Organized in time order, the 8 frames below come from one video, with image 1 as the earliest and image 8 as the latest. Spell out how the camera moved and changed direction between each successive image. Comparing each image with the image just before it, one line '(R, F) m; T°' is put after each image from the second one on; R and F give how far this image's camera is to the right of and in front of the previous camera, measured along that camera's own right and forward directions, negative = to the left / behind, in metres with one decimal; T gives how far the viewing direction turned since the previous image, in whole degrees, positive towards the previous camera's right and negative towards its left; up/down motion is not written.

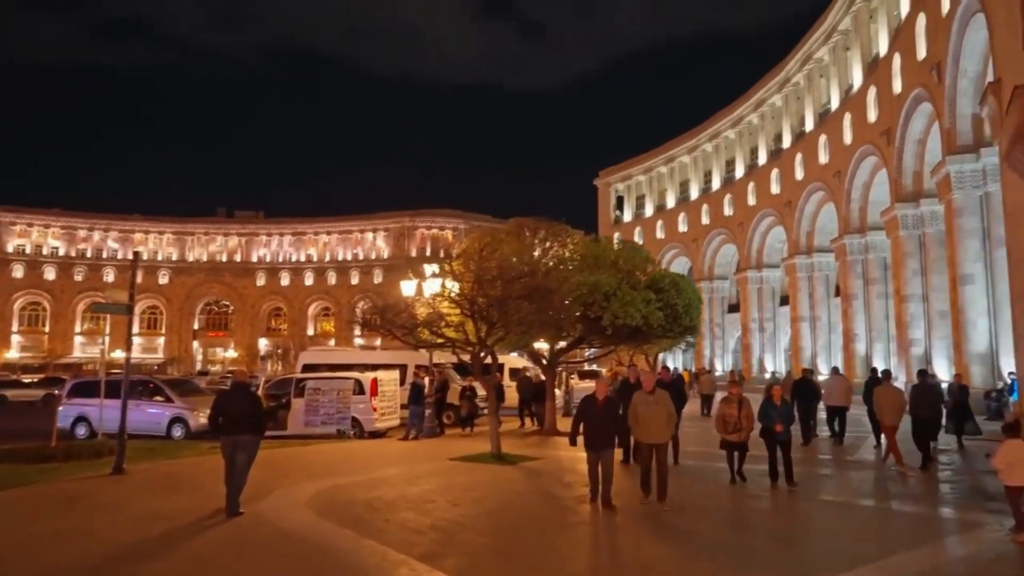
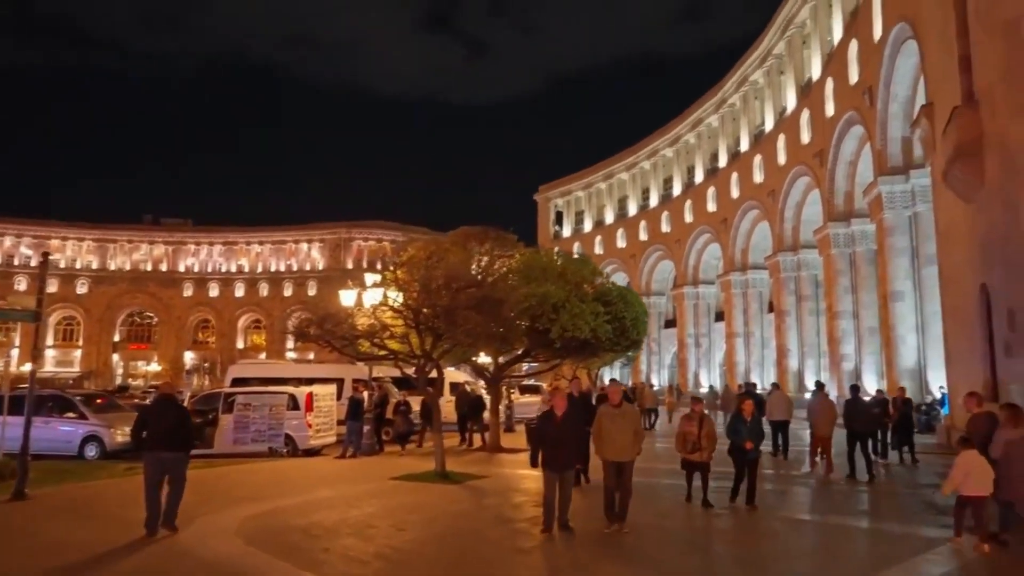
(-0.2, +0.5) m; +5°
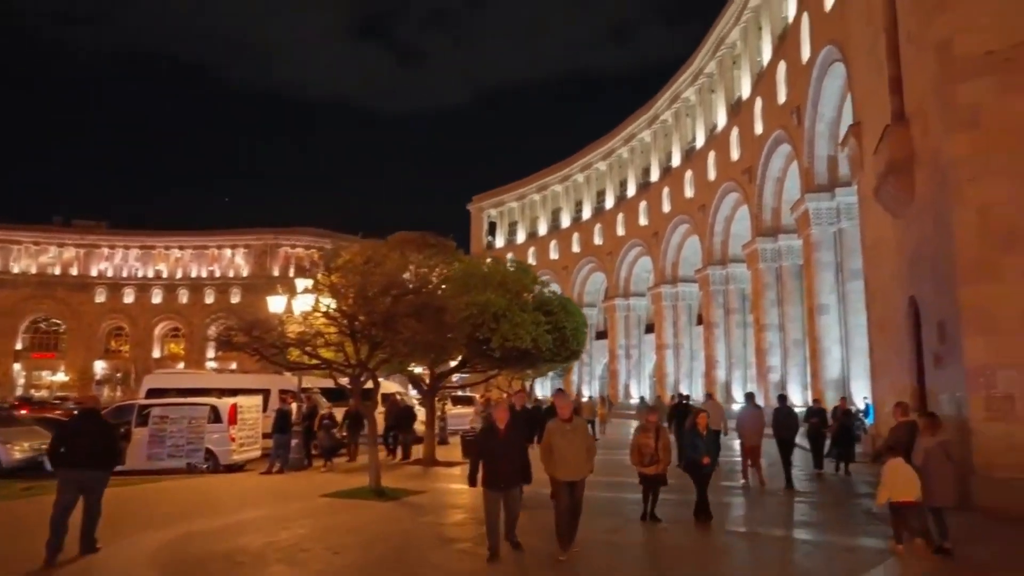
(-0.2, +0.4) m; +6°
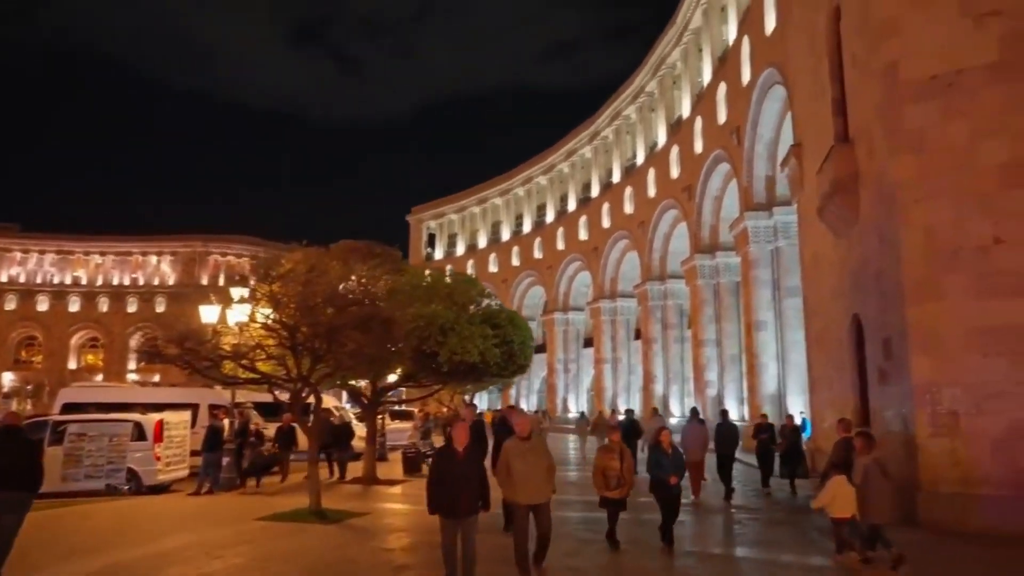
(-0.2, +0.3) m; +5°
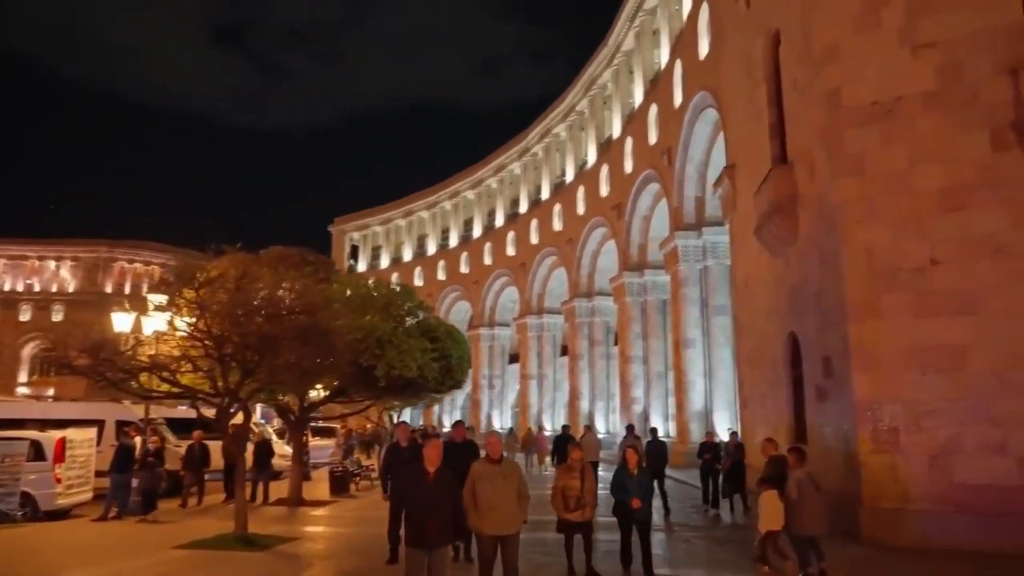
(-0.3, +0.4) m; +6°
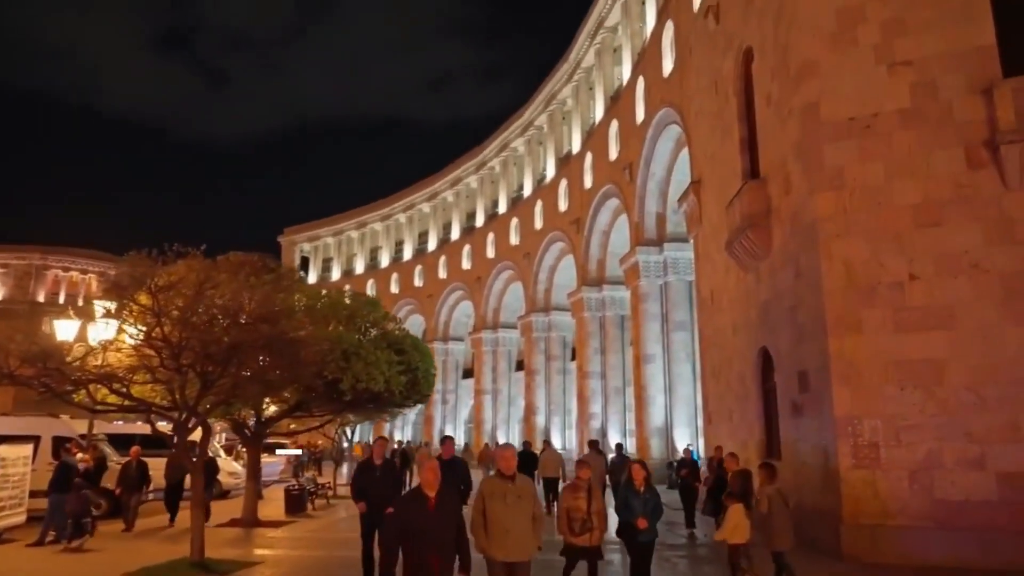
(-0.4, +0.3) m; +4°
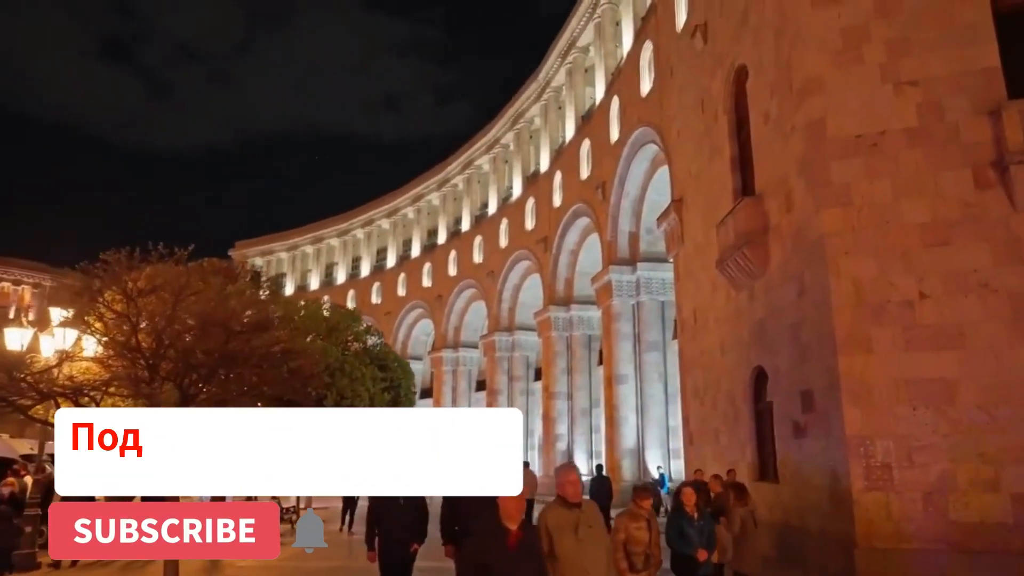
(-0.7, +0.5) m; +4°
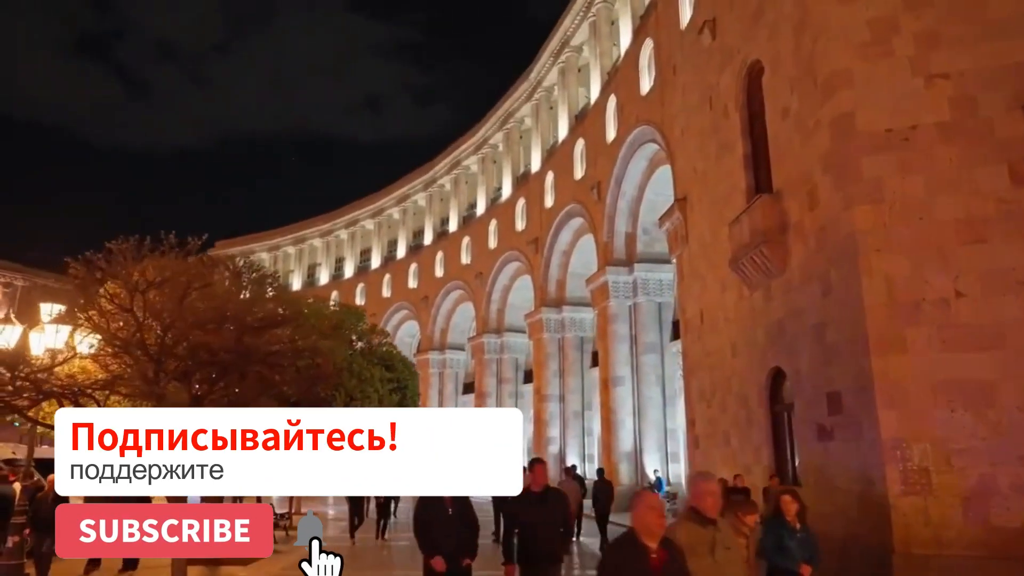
(-0.6, +0.4) m; +2°
